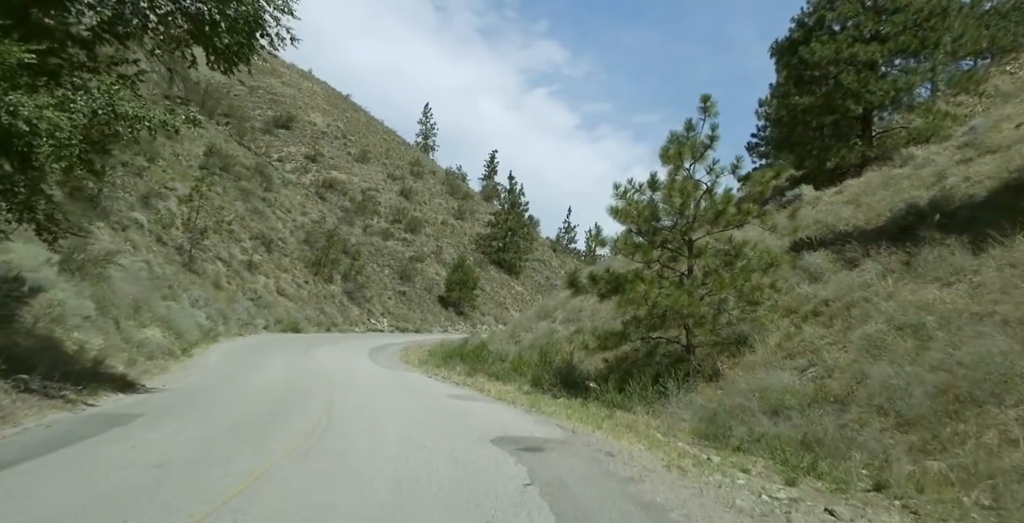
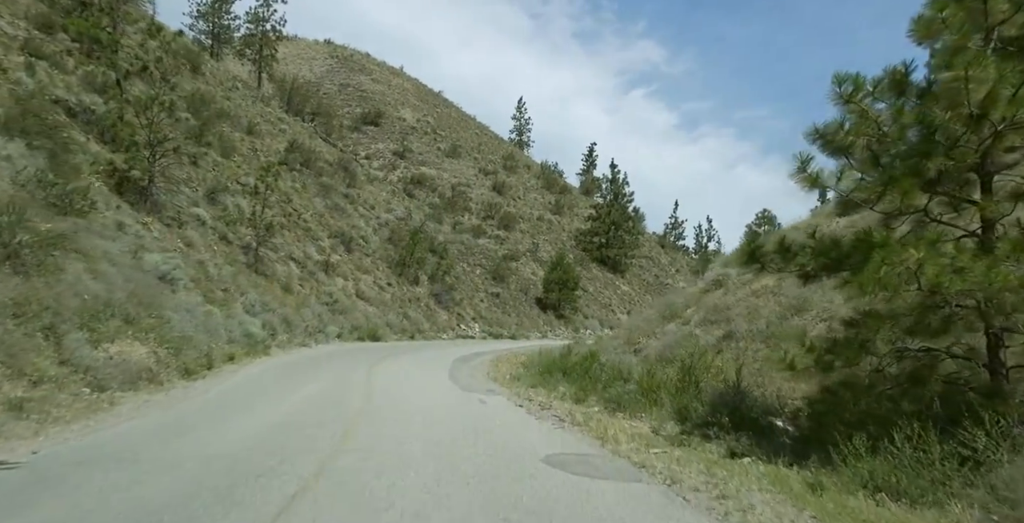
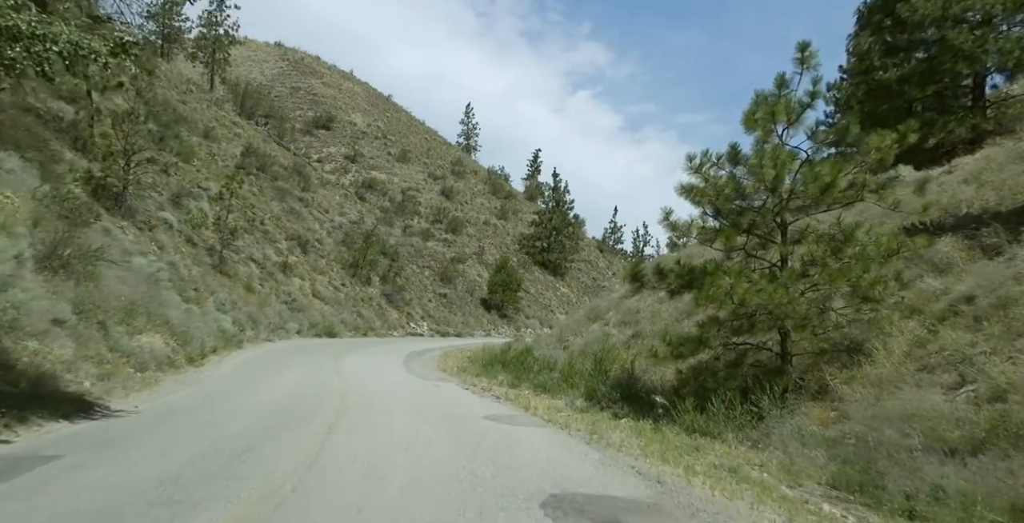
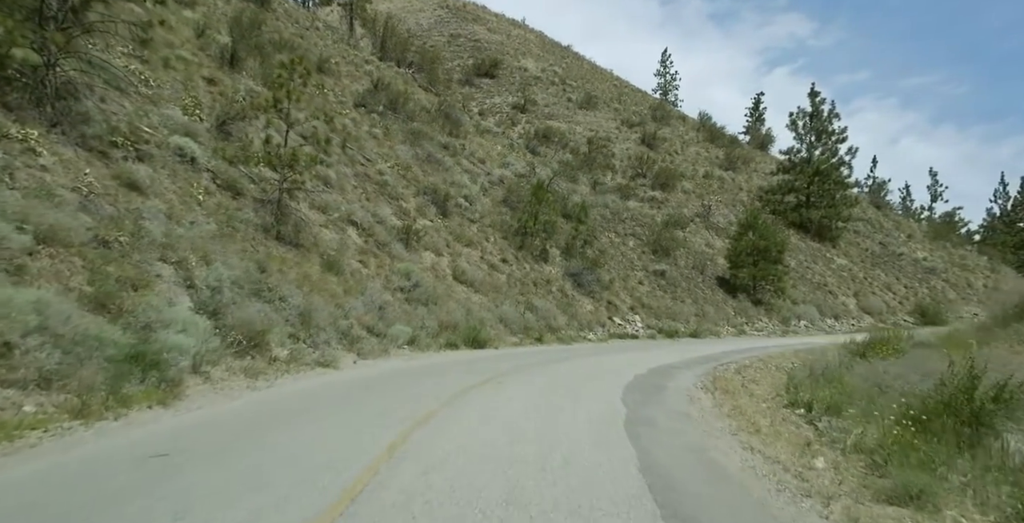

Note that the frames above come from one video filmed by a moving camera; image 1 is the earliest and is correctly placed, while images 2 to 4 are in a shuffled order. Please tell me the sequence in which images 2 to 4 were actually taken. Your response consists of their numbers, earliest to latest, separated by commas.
3, 2, 4
